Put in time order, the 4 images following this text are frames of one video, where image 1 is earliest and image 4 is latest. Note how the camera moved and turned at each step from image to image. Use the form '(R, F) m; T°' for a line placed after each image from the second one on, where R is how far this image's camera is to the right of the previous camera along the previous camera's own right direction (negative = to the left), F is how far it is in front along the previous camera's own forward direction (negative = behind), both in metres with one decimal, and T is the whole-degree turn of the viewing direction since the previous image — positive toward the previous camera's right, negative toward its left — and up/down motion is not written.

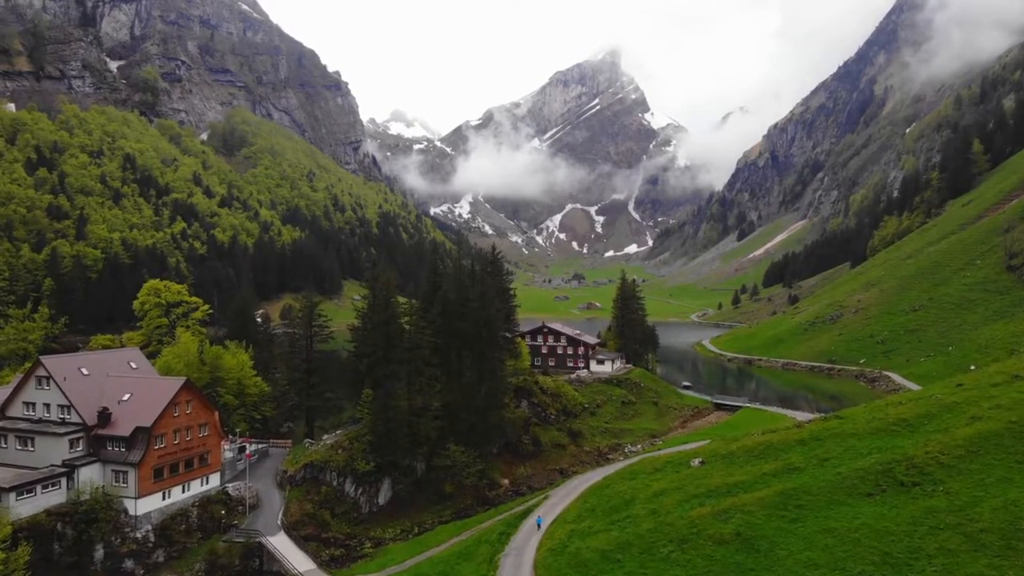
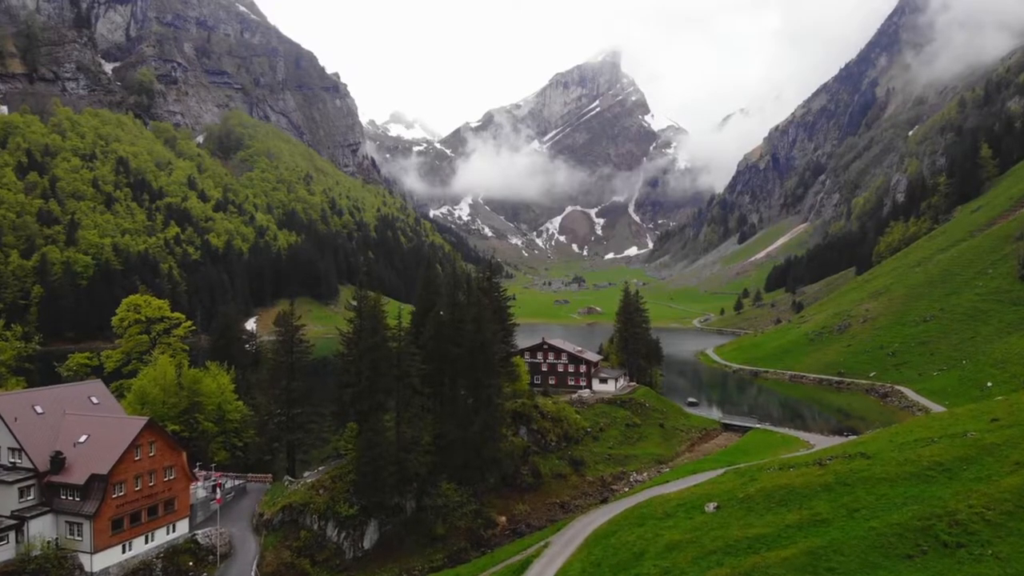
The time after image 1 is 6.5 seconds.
(+0.2, +3.6) m; 0°
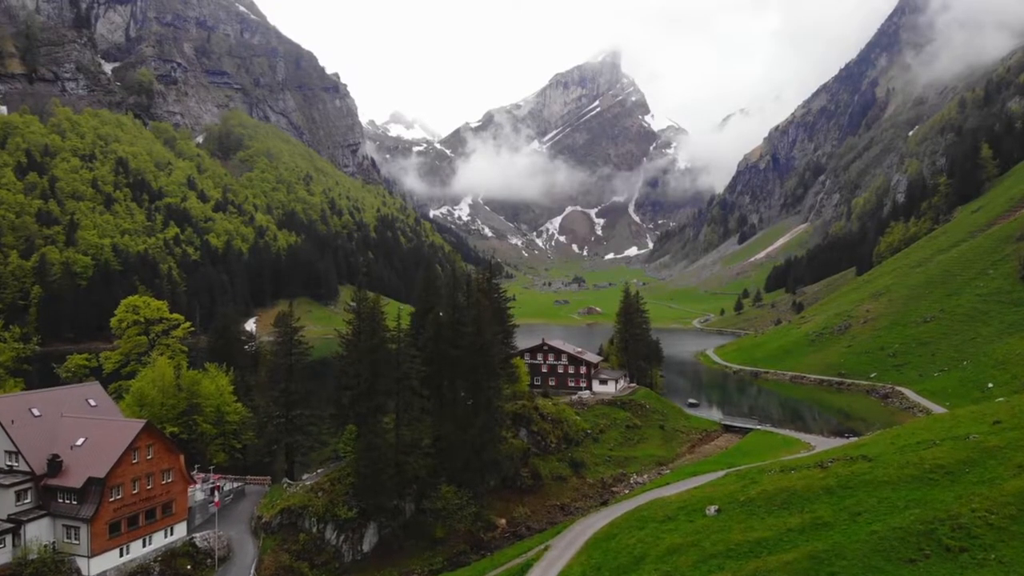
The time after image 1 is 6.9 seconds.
(0.0, +0.2) m; 0°
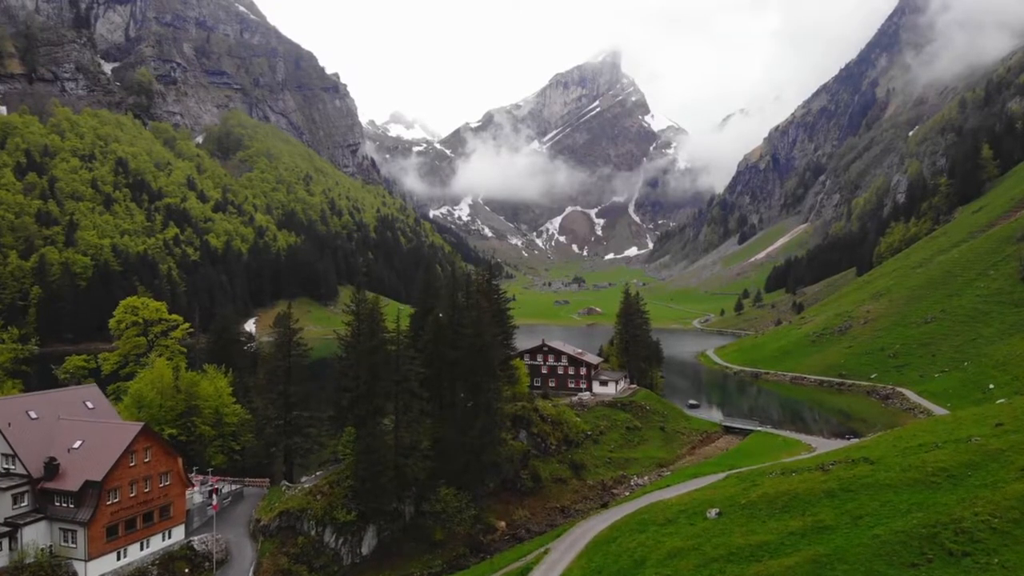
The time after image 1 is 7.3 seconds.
(0.0, +0.2) m; 0°
